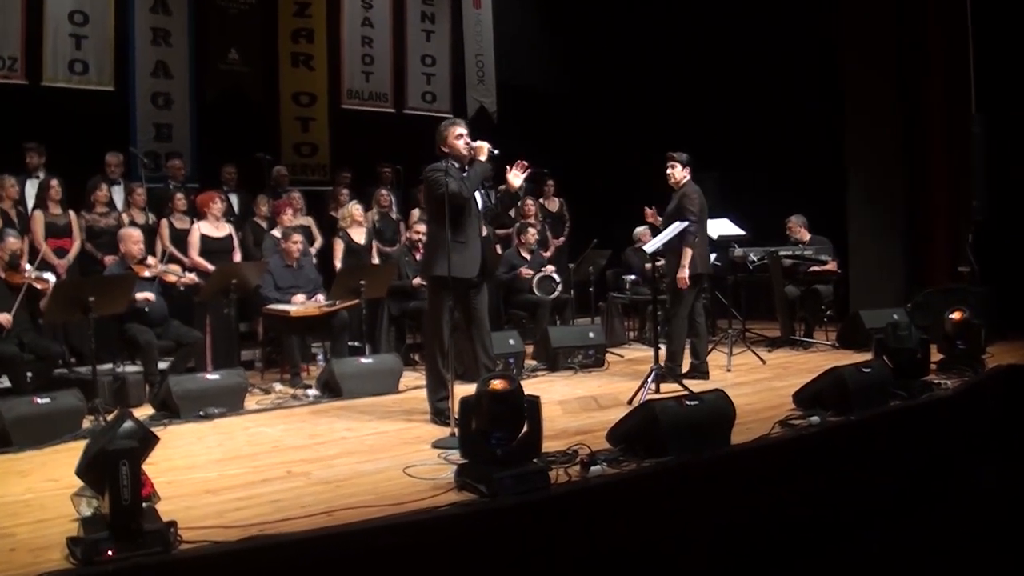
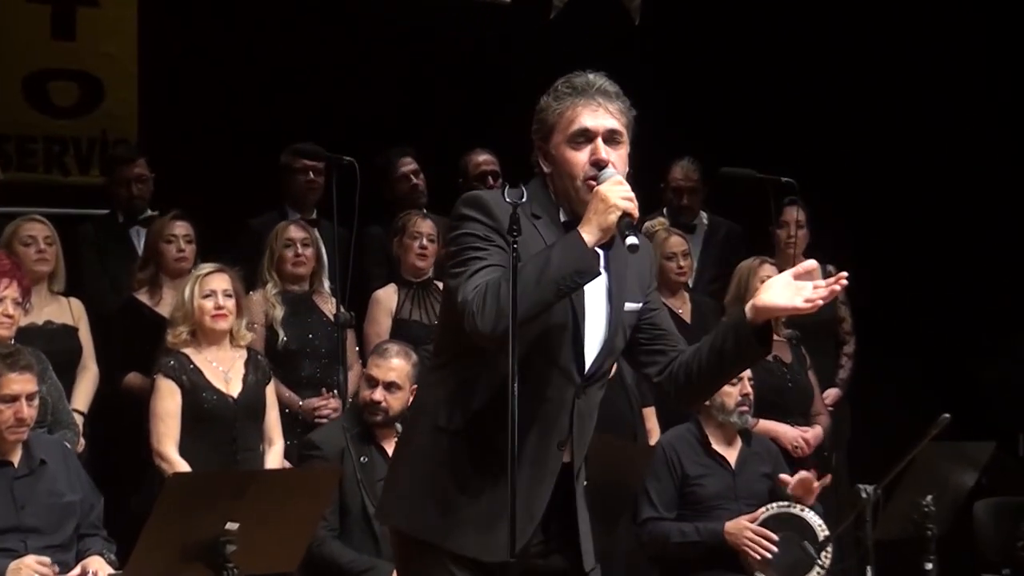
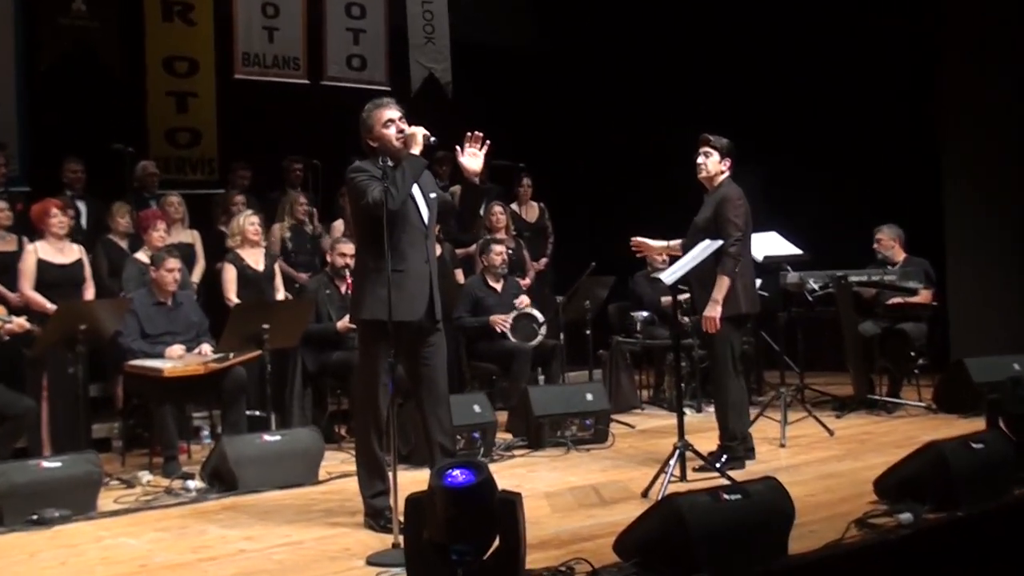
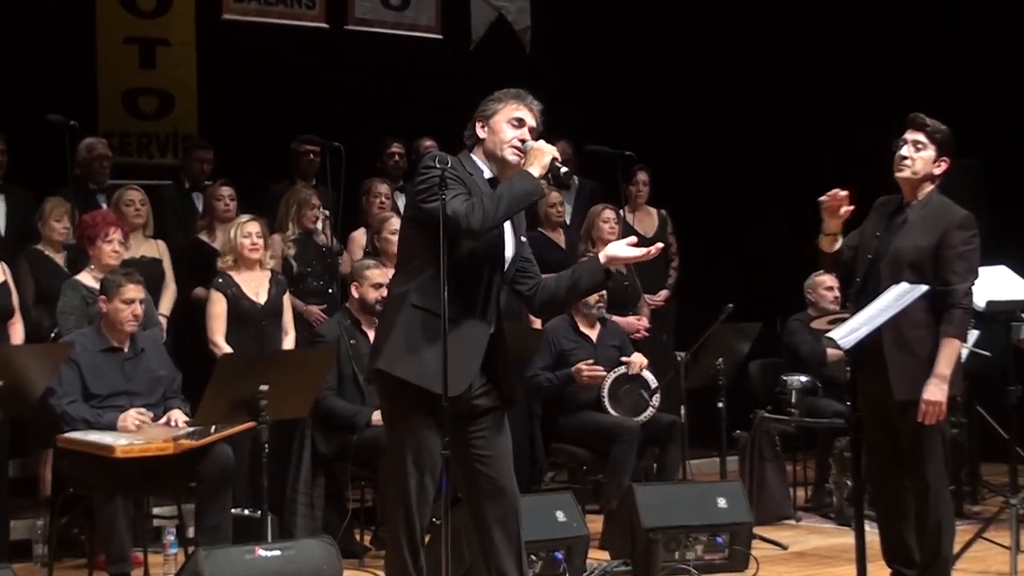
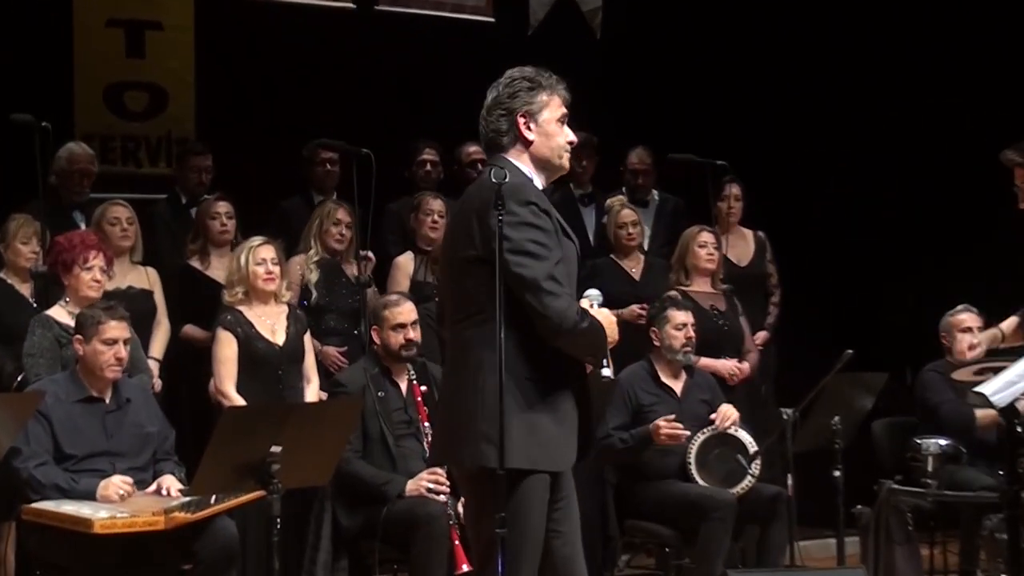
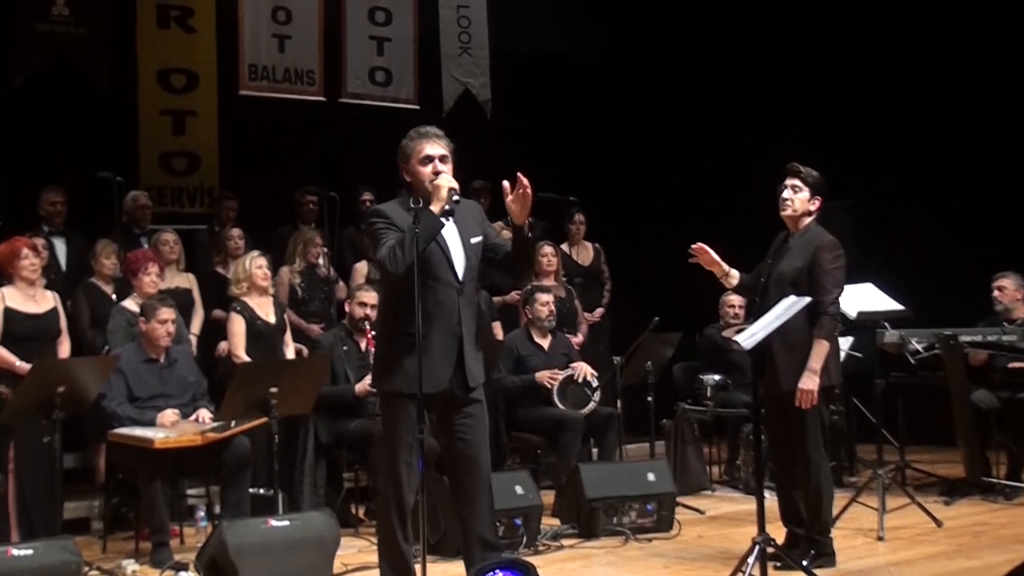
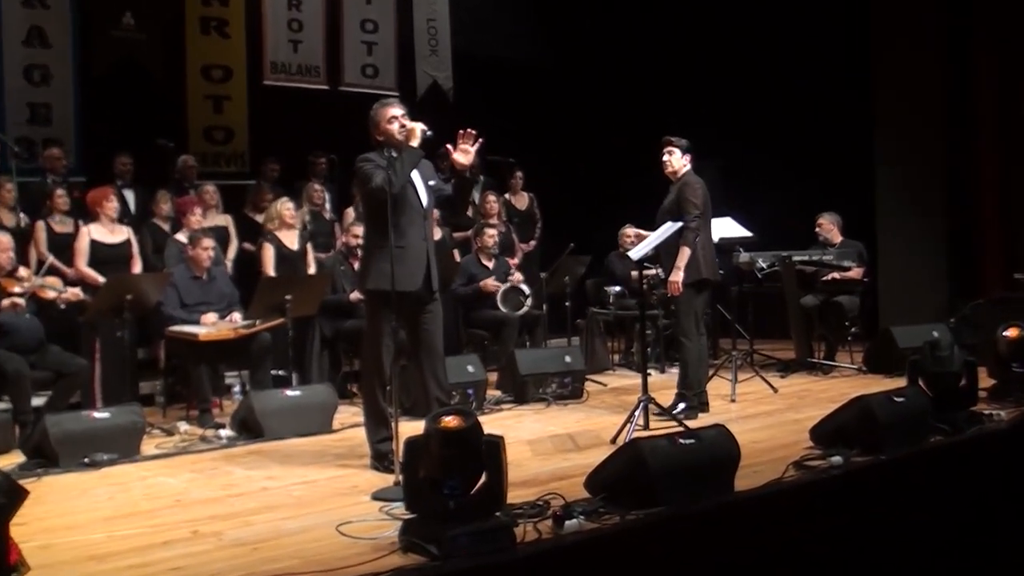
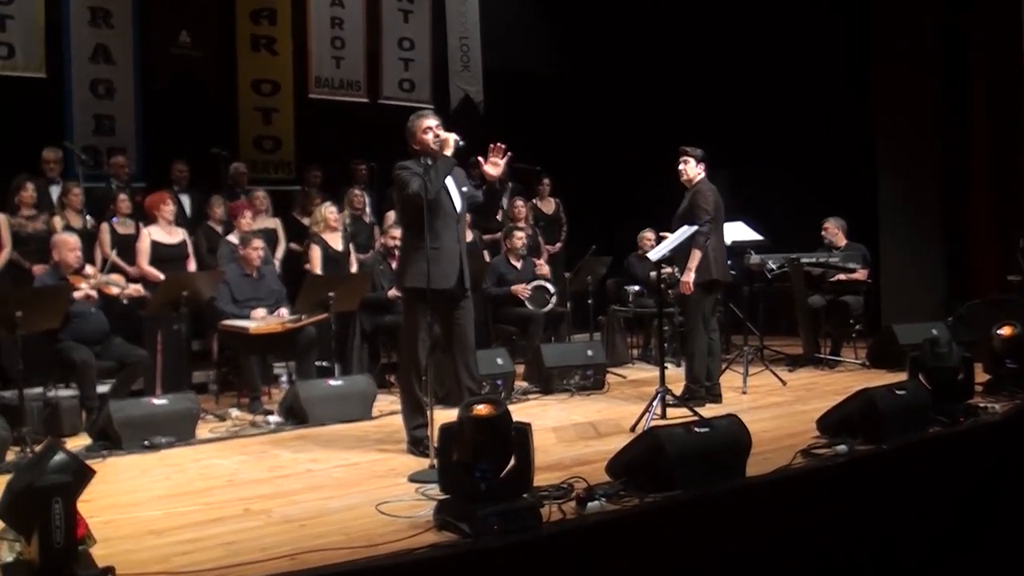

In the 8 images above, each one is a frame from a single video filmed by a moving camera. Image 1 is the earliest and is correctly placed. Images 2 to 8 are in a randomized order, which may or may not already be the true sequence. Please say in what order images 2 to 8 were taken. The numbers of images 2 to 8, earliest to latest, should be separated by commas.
8, 7, 3, 6, 4, 5, 2
